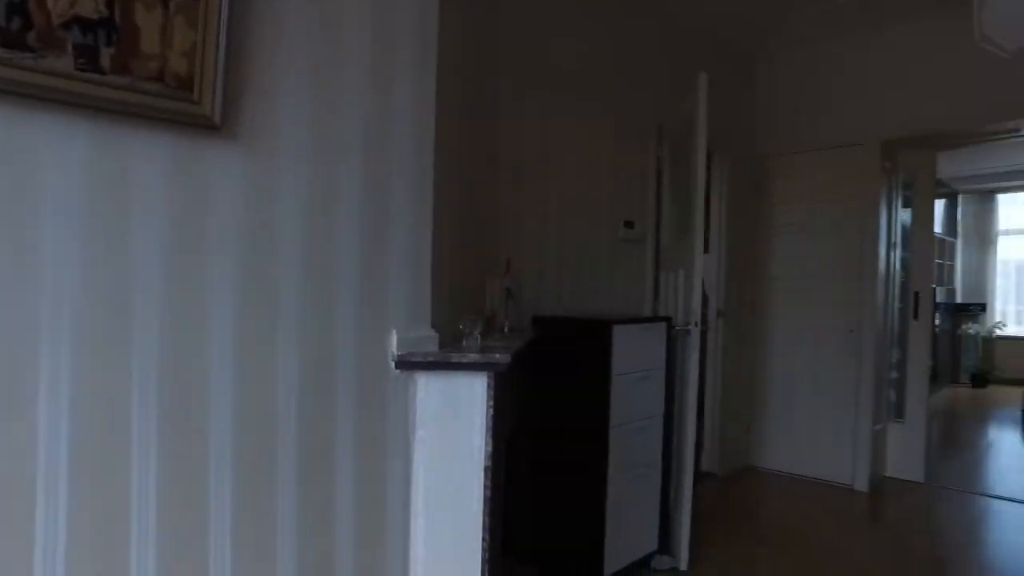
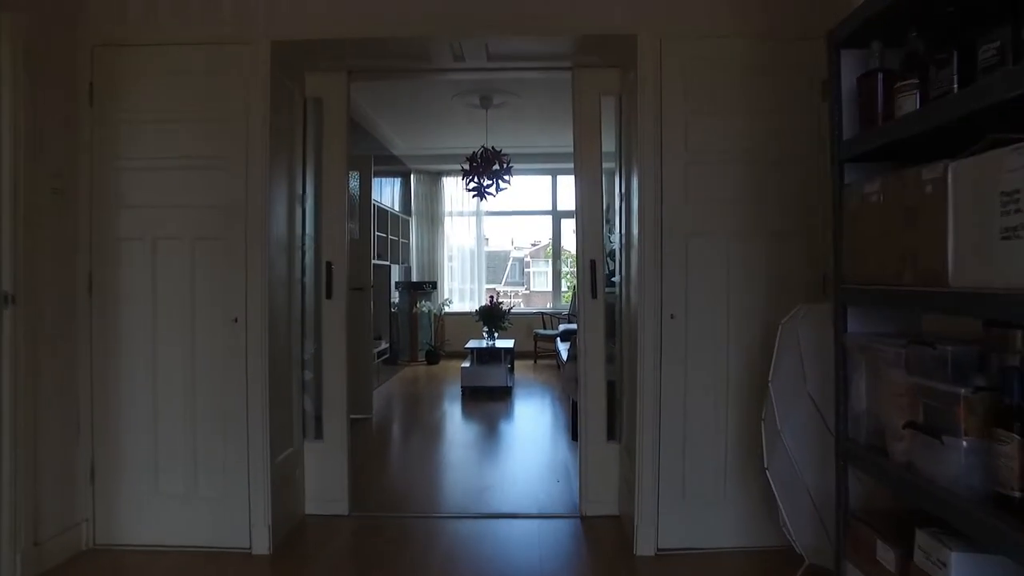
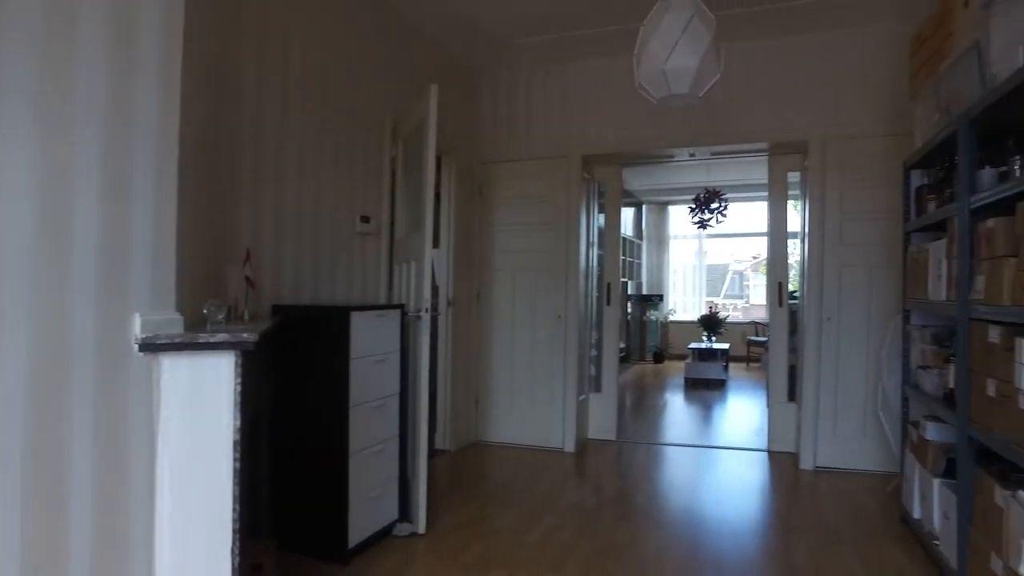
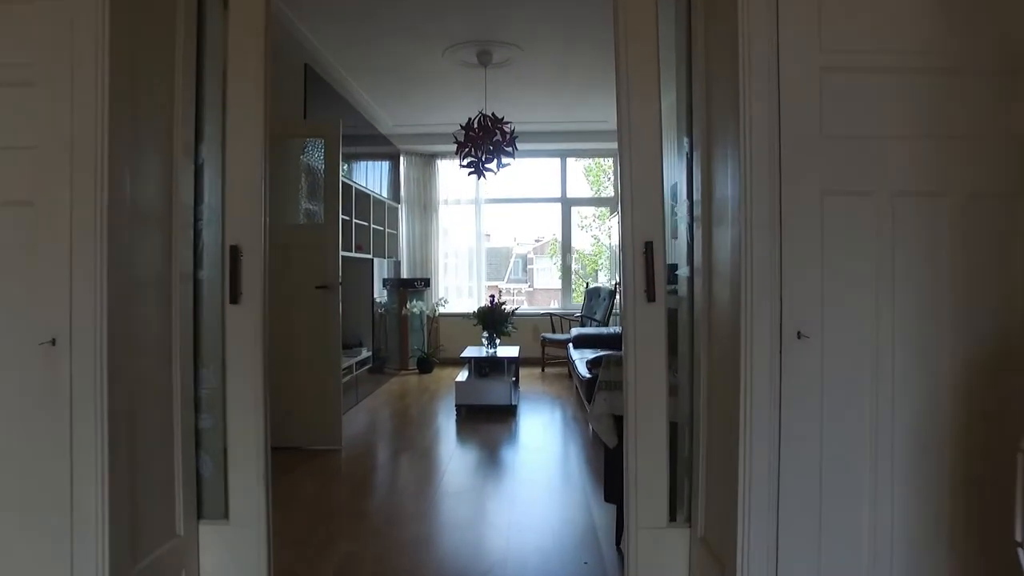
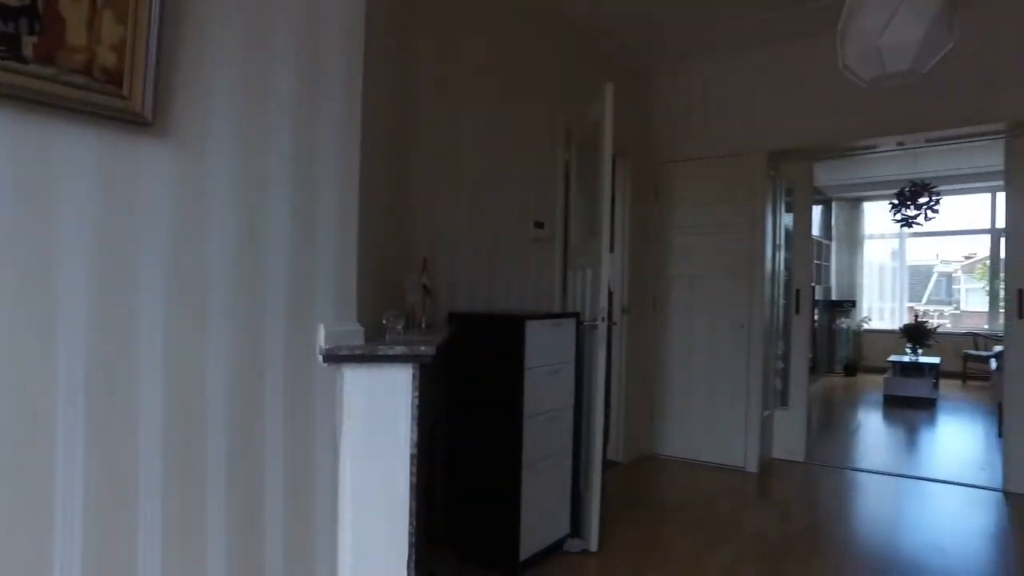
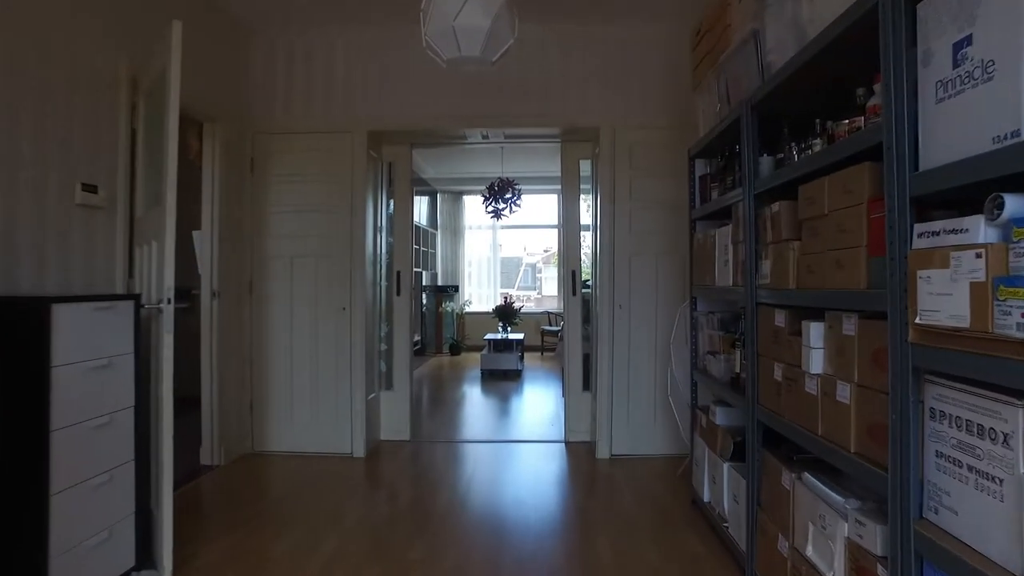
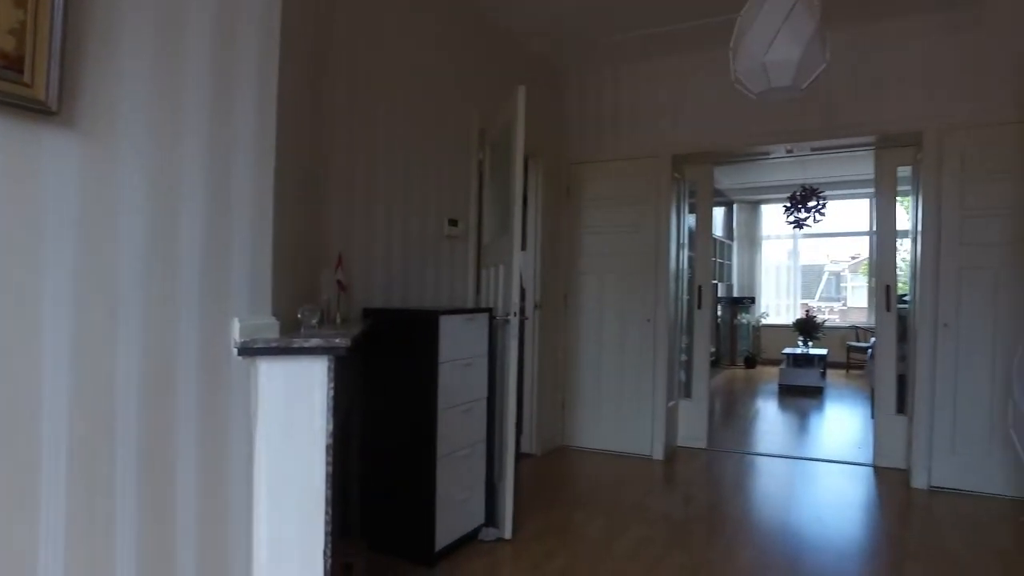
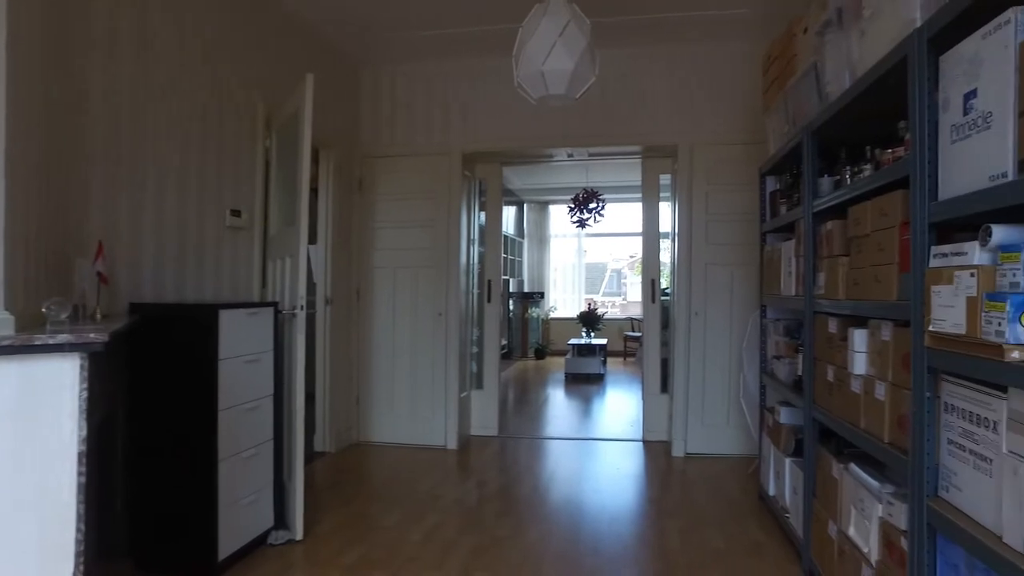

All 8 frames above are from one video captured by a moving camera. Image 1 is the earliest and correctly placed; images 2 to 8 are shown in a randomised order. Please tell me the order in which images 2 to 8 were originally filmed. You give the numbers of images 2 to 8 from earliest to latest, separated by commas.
5, 7, 3, 8, 6, 2, 4
